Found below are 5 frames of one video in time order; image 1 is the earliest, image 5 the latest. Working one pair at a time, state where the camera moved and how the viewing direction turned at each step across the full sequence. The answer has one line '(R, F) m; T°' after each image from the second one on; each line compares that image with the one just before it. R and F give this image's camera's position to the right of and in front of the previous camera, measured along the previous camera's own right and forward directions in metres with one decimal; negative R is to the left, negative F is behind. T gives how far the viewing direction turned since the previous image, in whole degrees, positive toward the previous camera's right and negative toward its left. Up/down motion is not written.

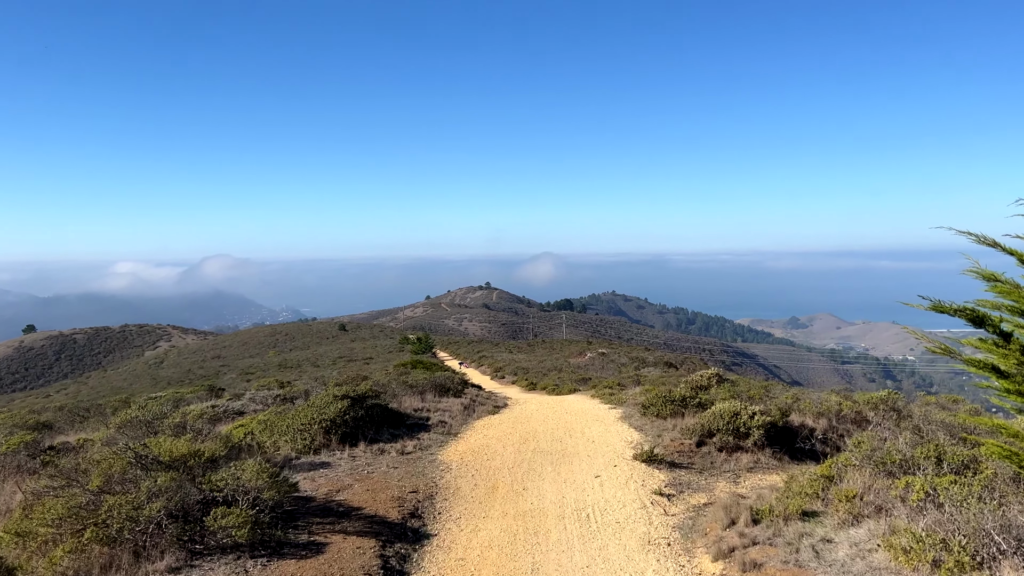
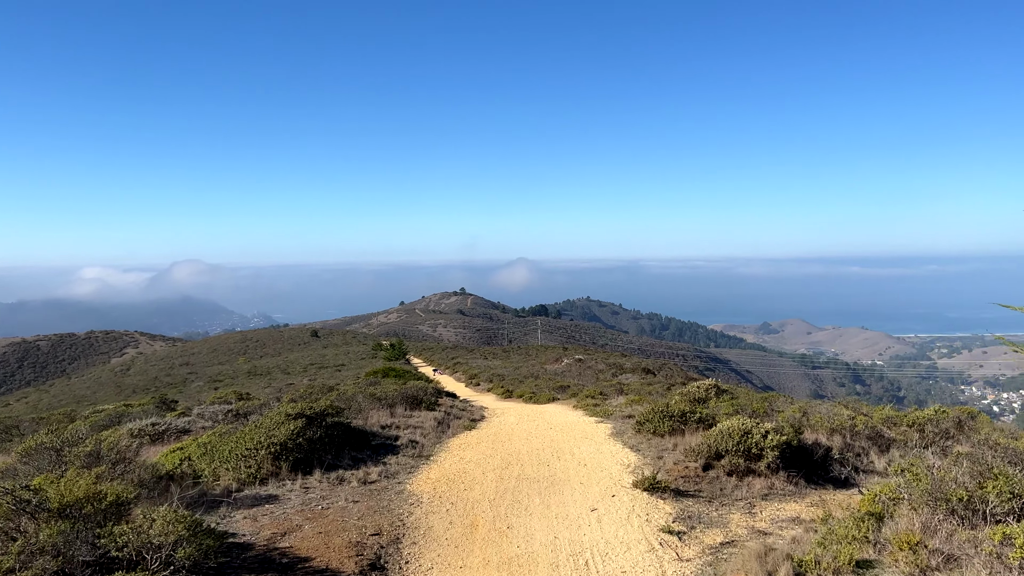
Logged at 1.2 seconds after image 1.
(-0.1, +1.4) m; +3°
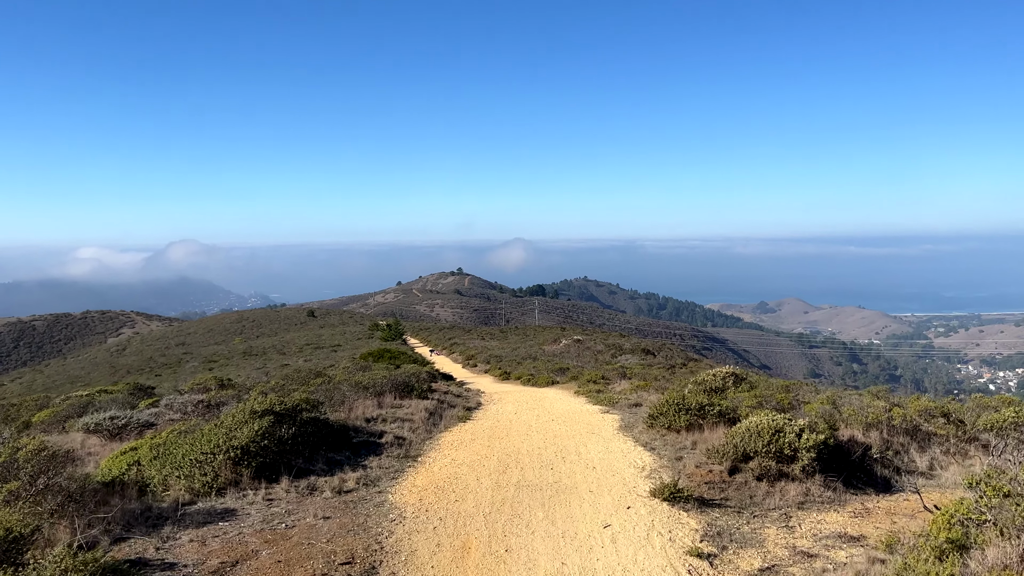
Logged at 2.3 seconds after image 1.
(0.0, +1.4) m; 0°
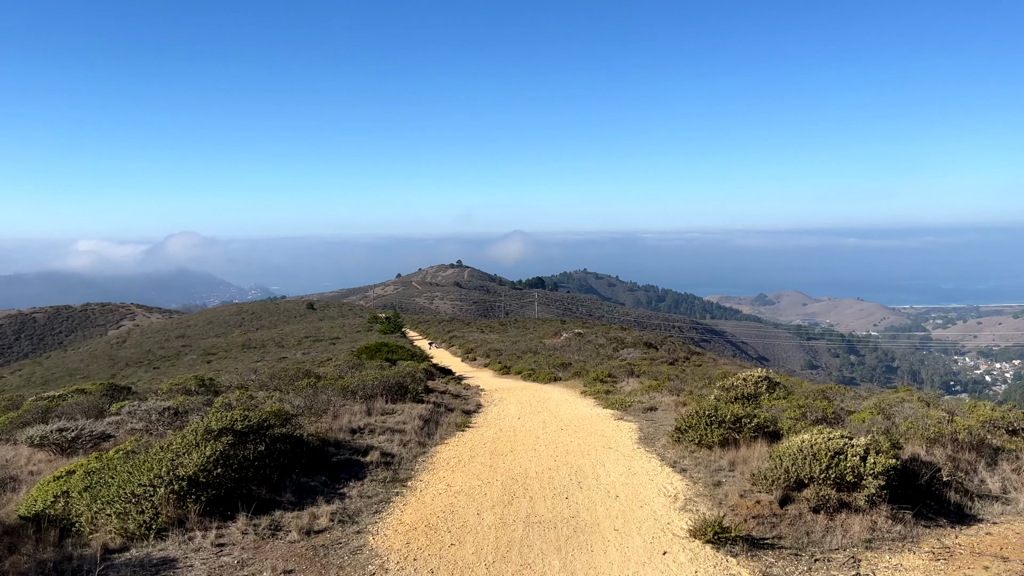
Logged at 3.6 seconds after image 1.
(-0.1, +1.5) m; 0°
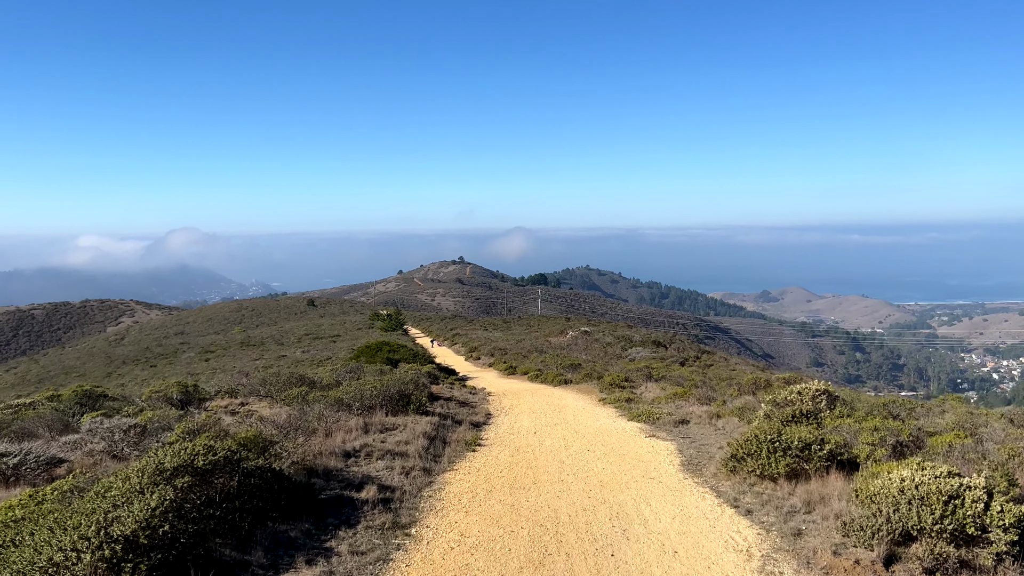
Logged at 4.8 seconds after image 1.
(-0.3, +1.6) m; 0°
